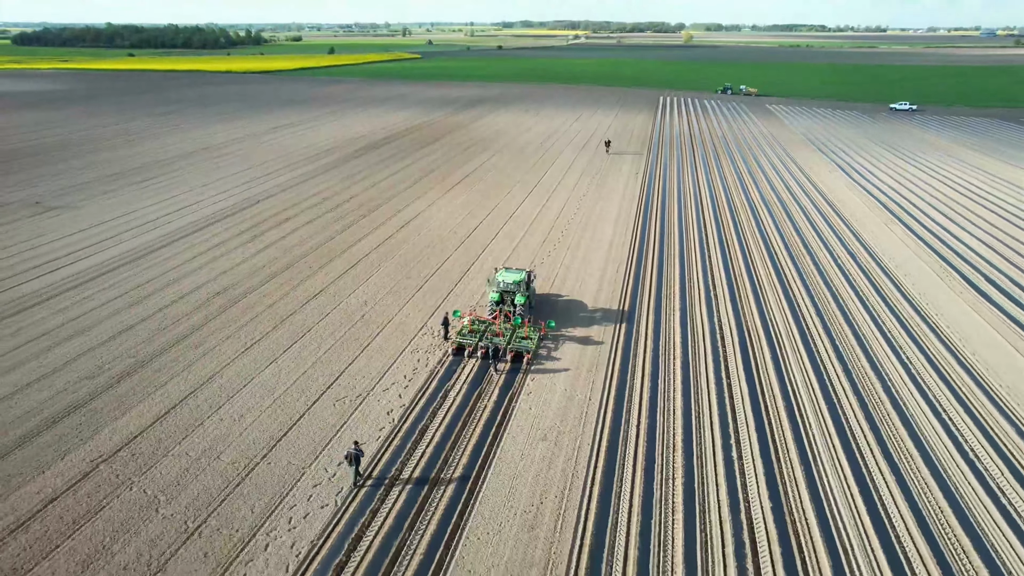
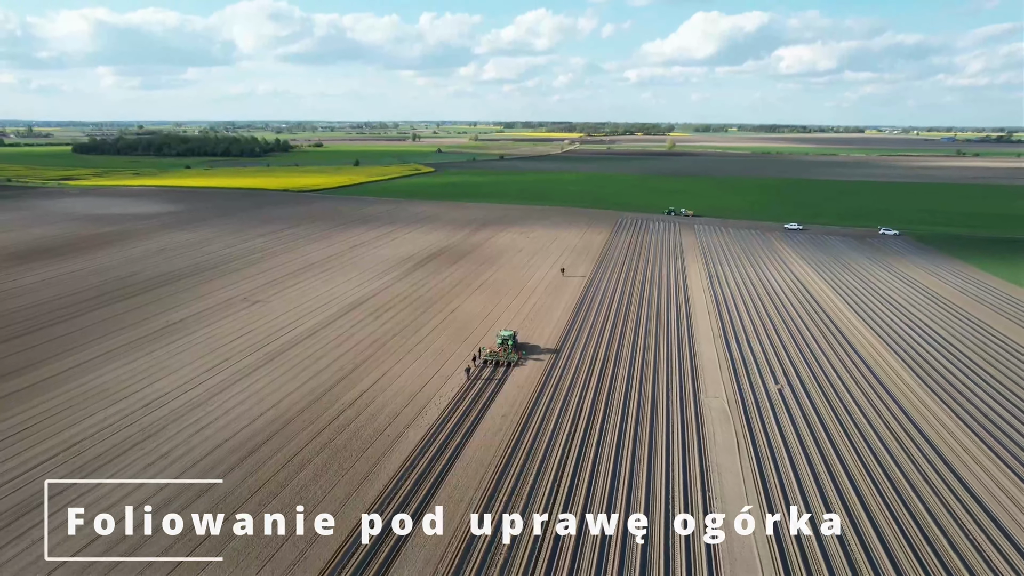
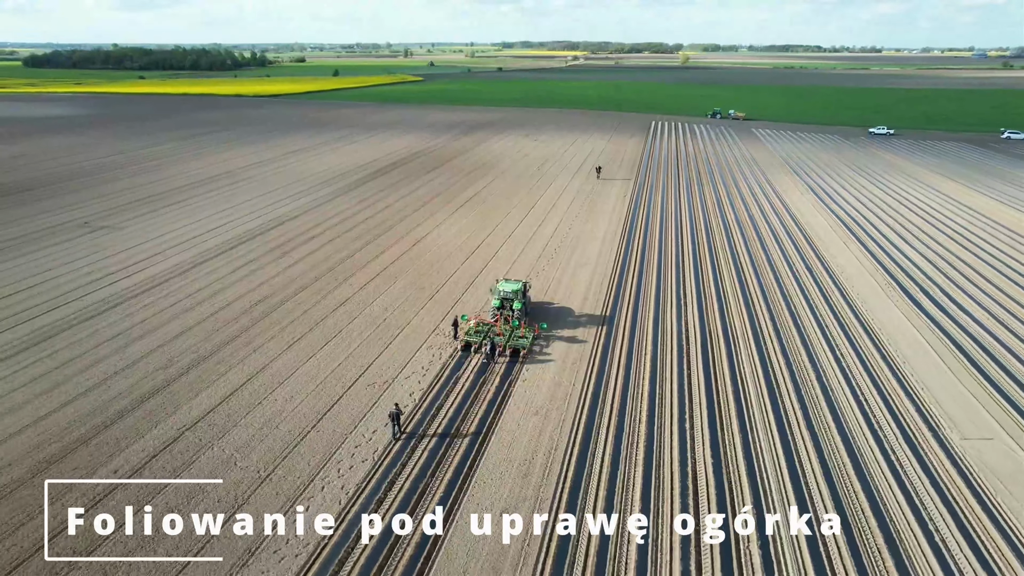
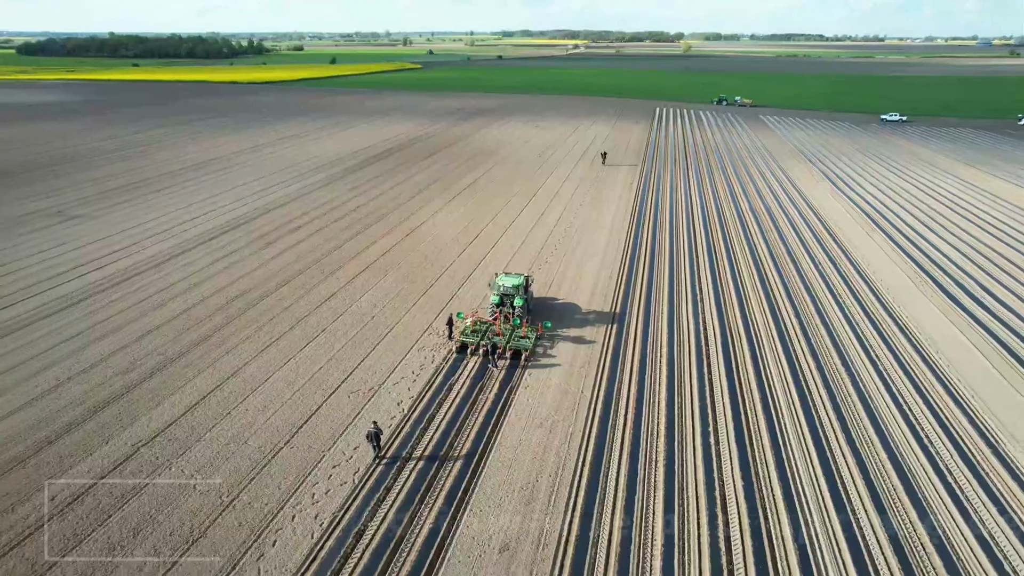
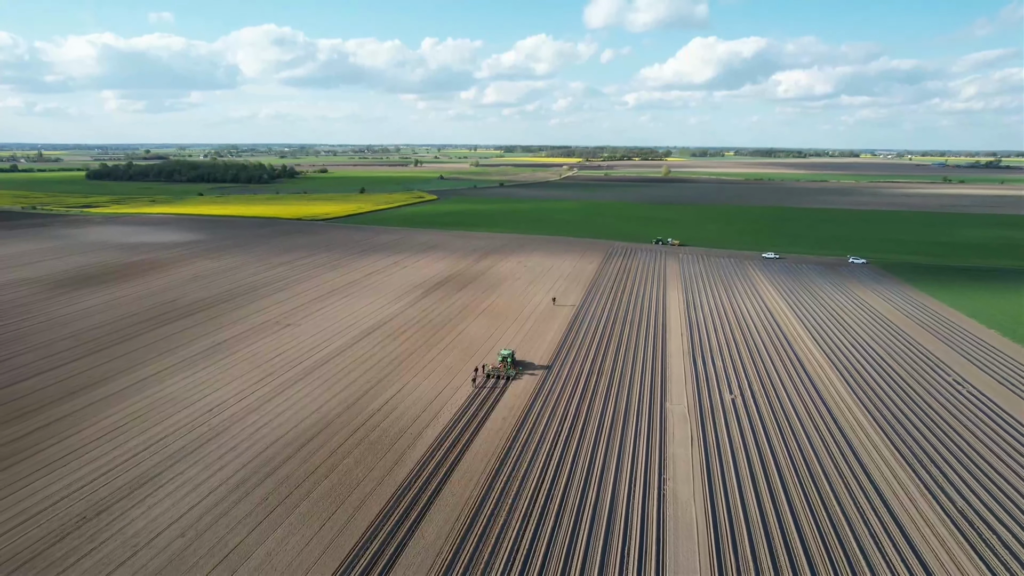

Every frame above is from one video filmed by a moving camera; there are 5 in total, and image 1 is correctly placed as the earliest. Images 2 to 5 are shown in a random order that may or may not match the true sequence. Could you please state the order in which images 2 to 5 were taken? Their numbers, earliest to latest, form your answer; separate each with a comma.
4, 3, 2, 5
